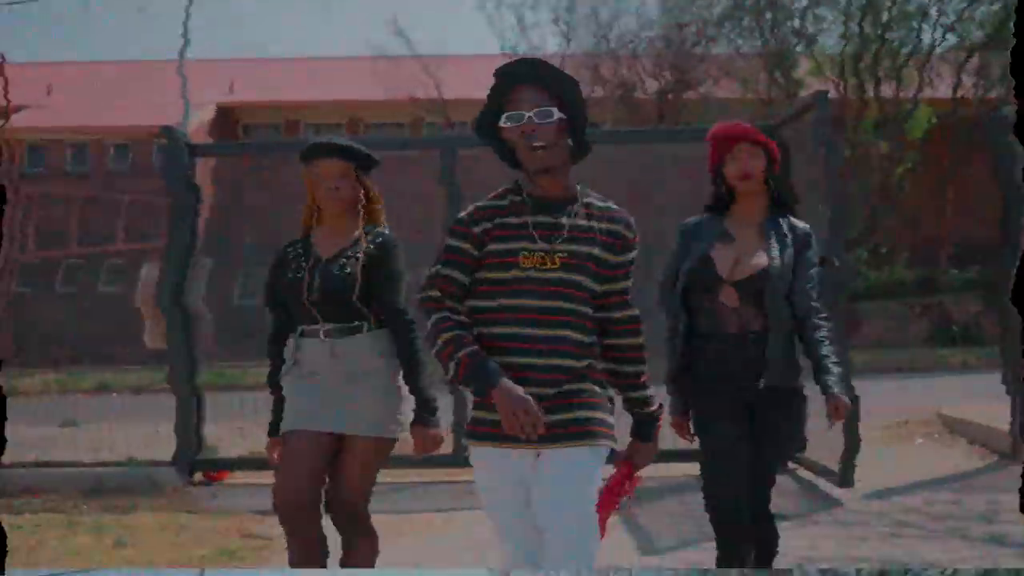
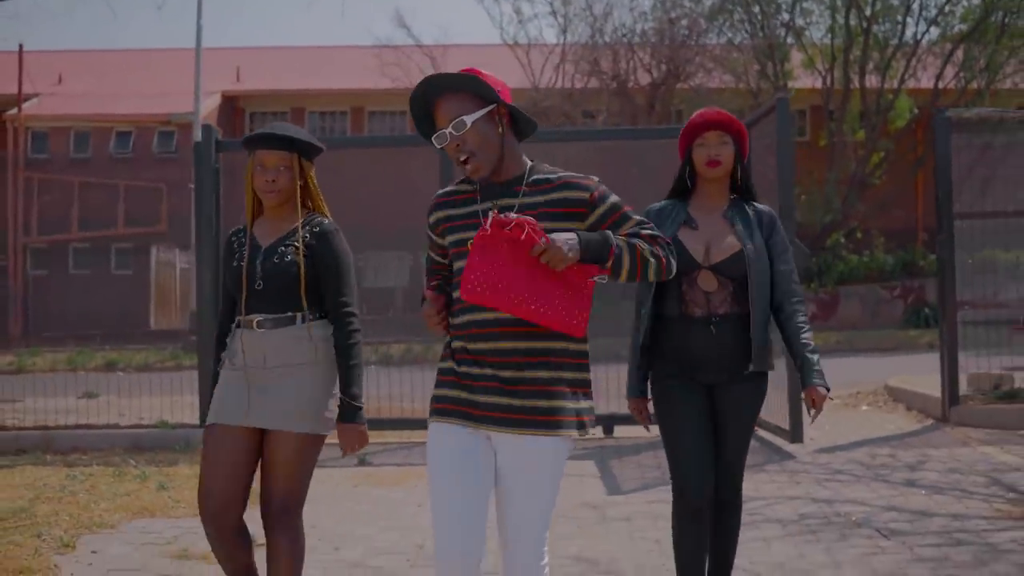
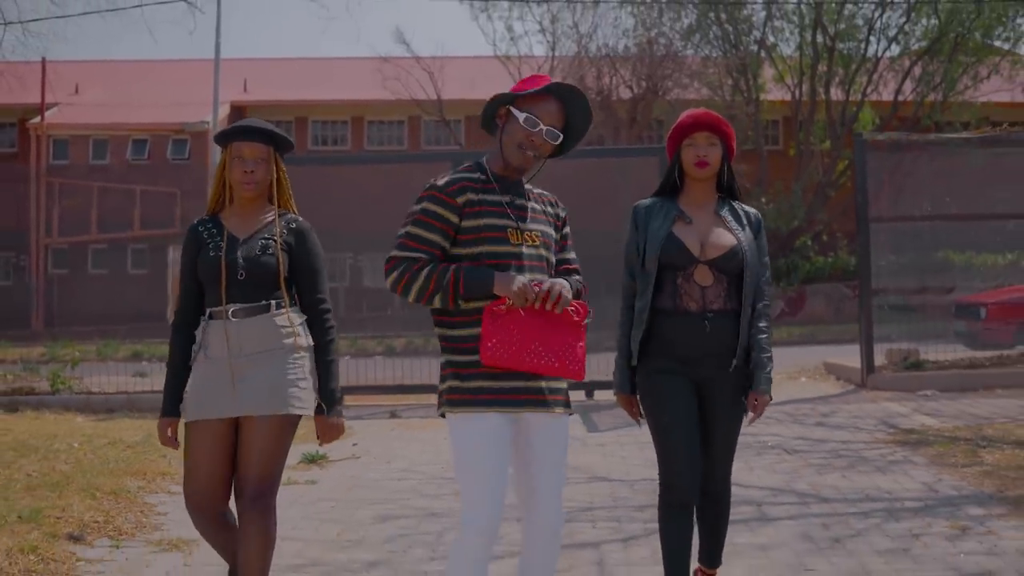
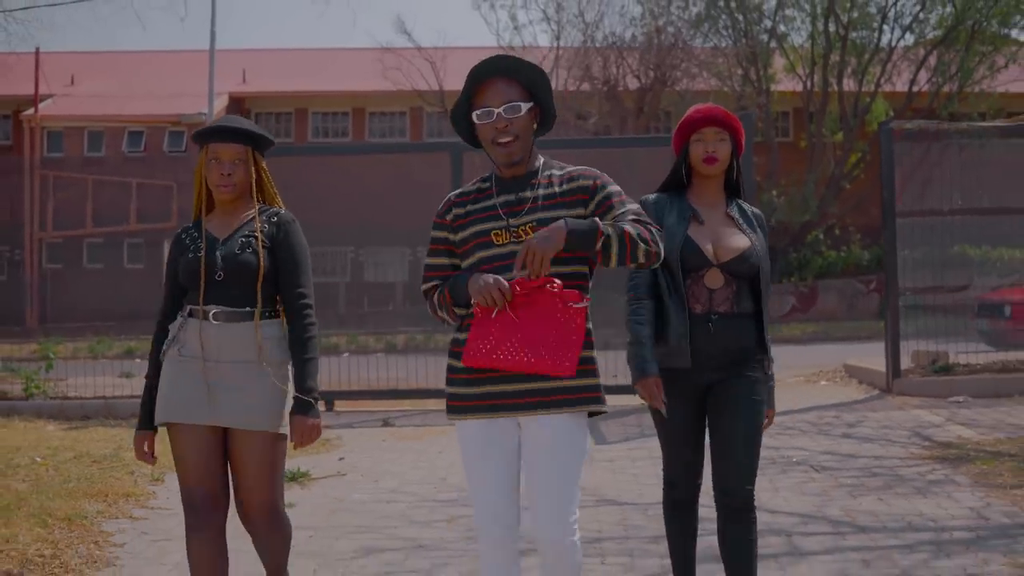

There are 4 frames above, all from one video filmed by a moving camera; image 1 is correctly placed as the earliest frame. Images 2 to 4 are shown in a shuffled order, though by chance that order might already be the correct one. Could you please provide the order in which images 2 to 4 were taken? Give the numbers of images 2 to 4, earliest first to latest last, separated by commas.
2, 4, 3
